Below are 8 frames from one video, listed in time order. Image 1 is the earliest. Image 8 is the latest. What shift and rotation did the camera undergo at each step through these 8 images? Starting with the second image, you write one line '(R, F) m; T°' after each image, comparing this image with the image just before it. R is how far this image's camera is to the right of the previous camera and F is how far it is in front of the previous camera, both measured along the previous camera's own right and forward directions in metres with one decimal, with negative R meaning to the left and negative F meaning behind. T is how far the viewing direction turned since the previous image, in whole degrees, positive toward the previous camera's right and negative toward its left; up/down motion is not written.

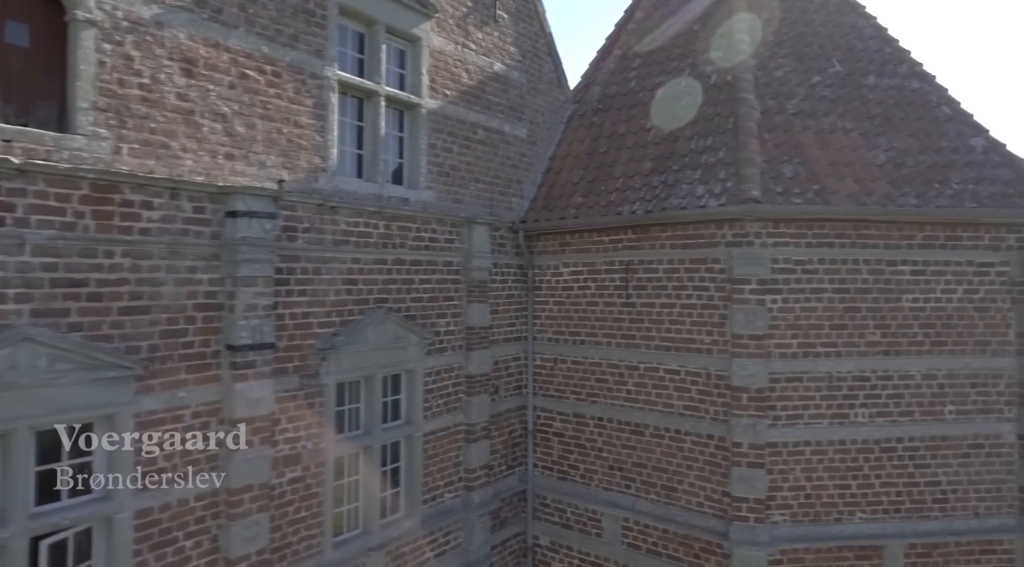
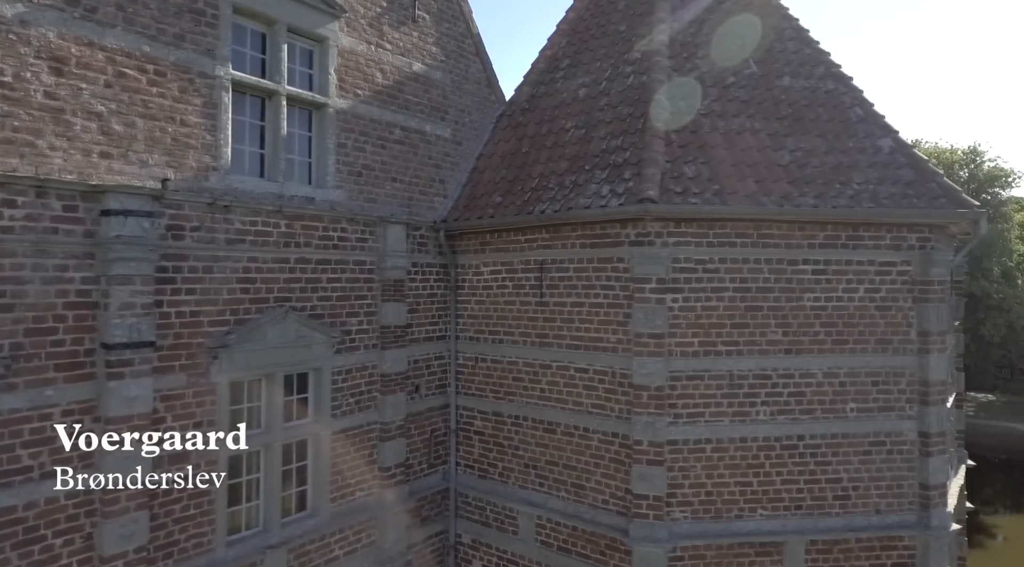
(+0.8, 0.0) m; +1°
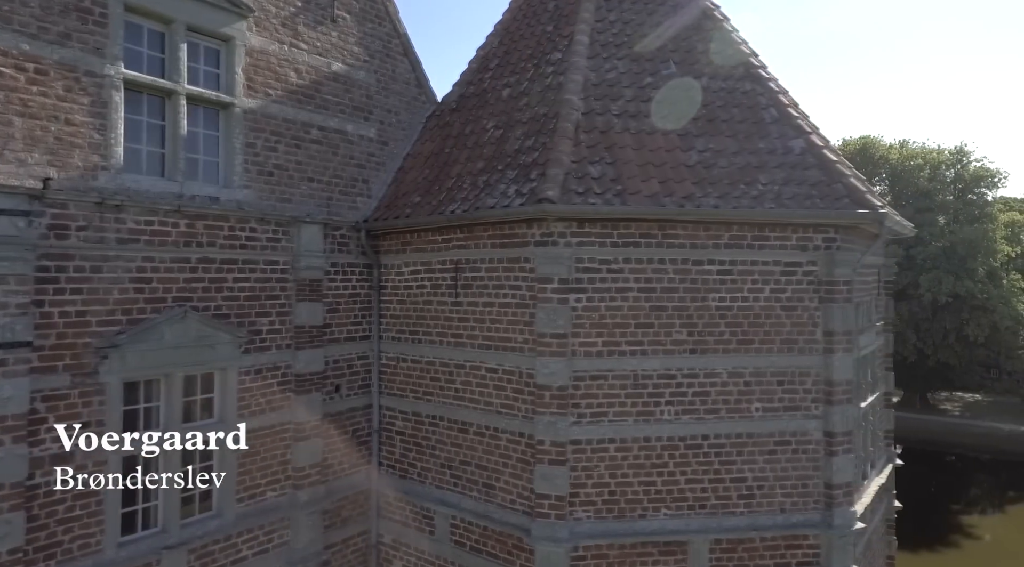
(+0.9, 0.0) m; +1°
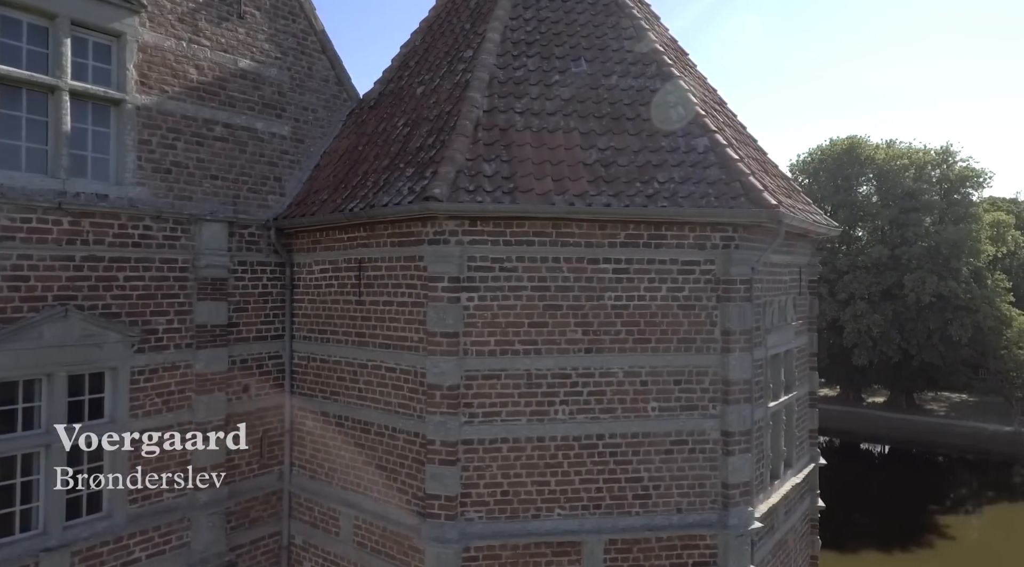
(+1.0, 0.0) m; +1°
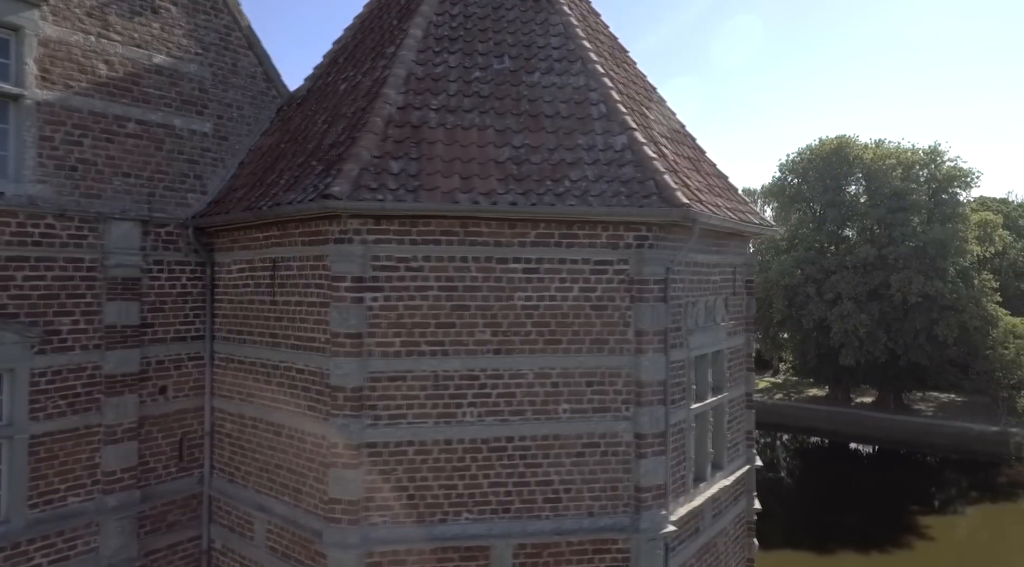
(+0.8, +0.1) m; 0°
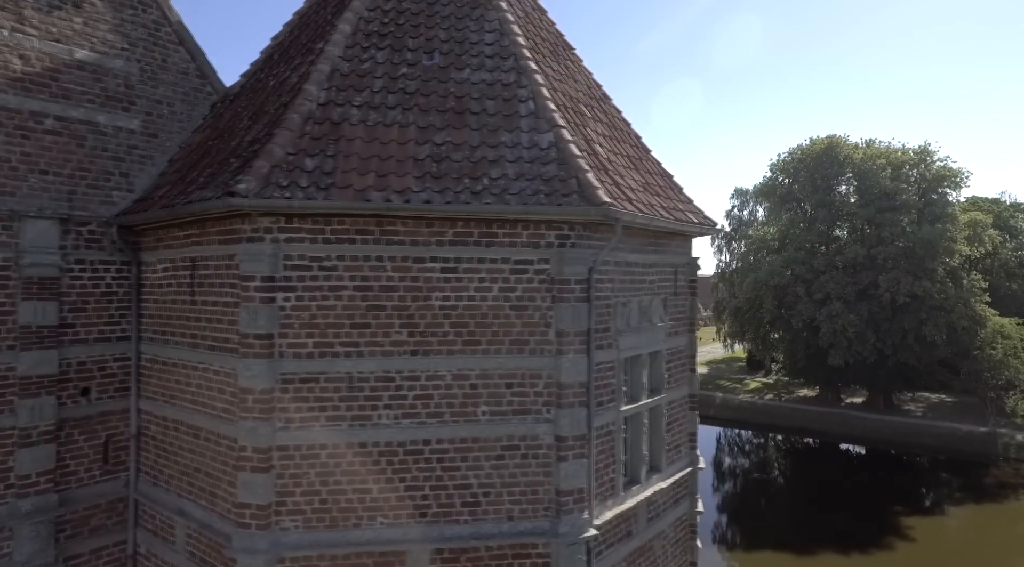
(+0.7, +0.1) m; 0°
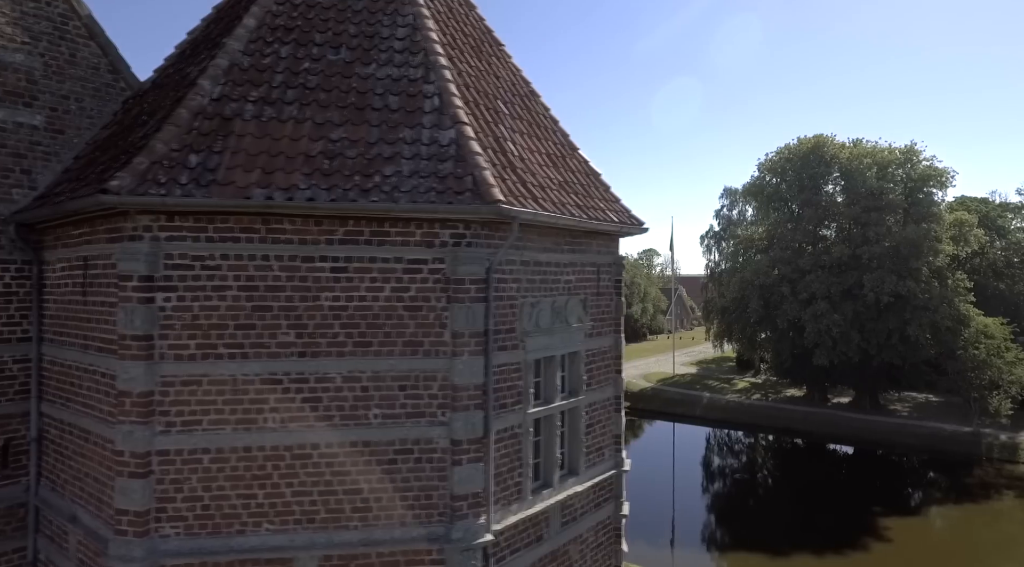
(+0.9, +0.2) m; +1°
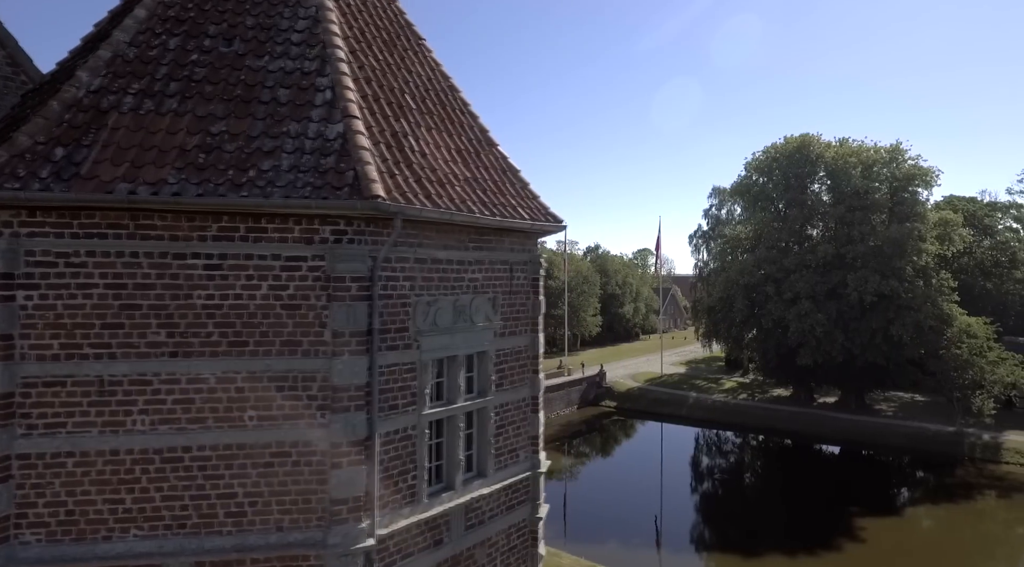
(+1.0, +0.2) m; +1°
